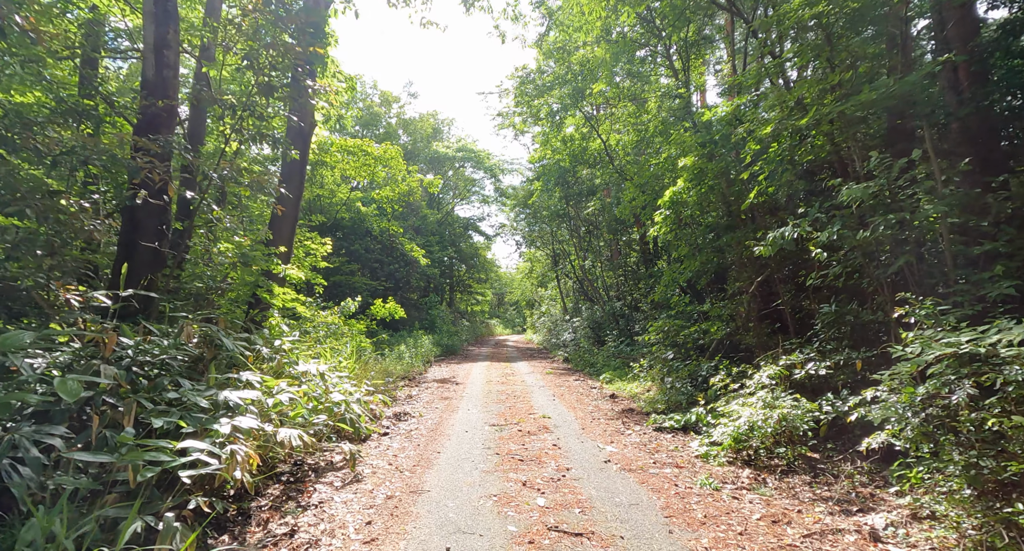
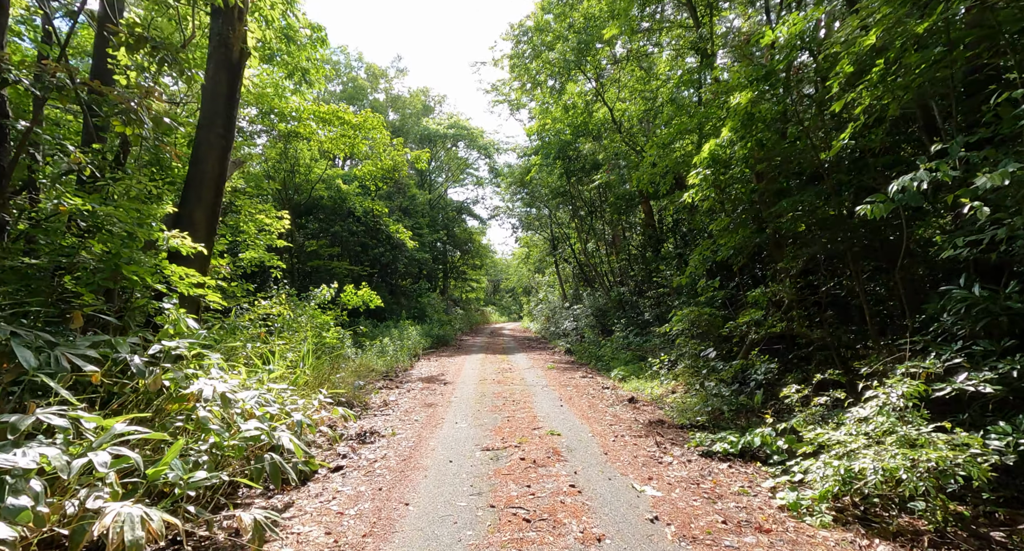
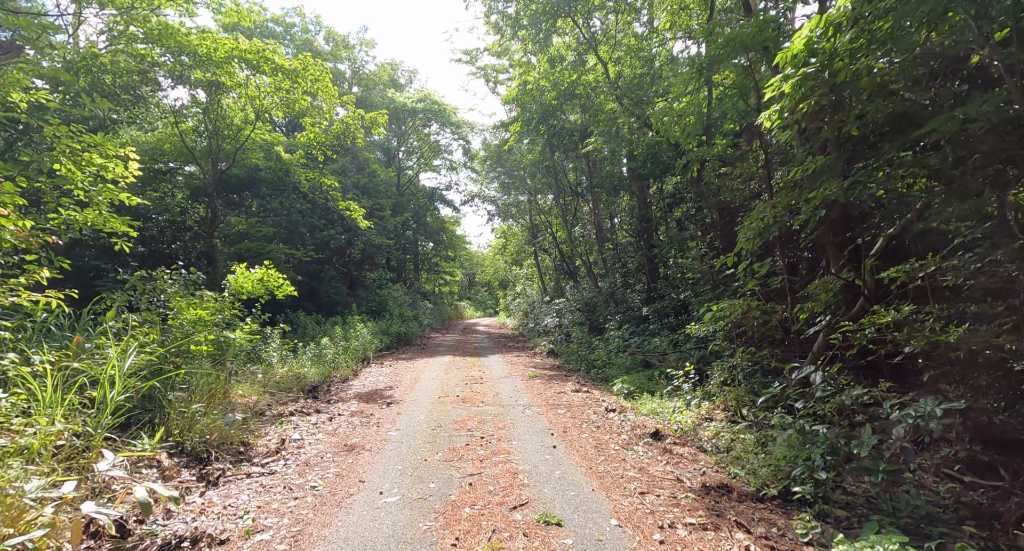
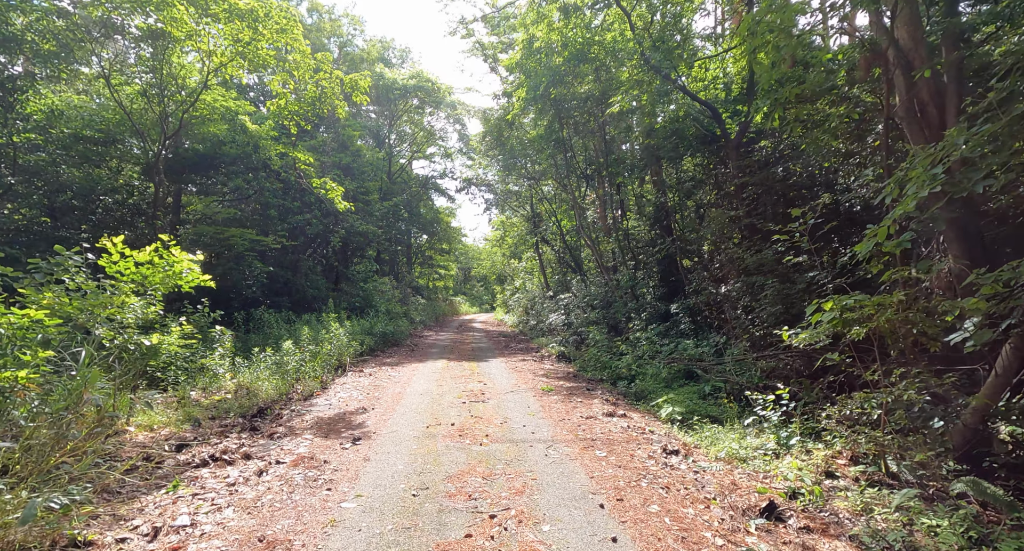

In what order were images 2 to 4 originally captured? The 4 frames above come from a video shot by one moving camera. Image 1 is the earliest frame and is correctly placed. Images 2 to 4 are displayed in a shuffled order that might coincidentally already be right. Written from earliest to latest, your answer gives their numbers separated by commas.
2, 3, 4
